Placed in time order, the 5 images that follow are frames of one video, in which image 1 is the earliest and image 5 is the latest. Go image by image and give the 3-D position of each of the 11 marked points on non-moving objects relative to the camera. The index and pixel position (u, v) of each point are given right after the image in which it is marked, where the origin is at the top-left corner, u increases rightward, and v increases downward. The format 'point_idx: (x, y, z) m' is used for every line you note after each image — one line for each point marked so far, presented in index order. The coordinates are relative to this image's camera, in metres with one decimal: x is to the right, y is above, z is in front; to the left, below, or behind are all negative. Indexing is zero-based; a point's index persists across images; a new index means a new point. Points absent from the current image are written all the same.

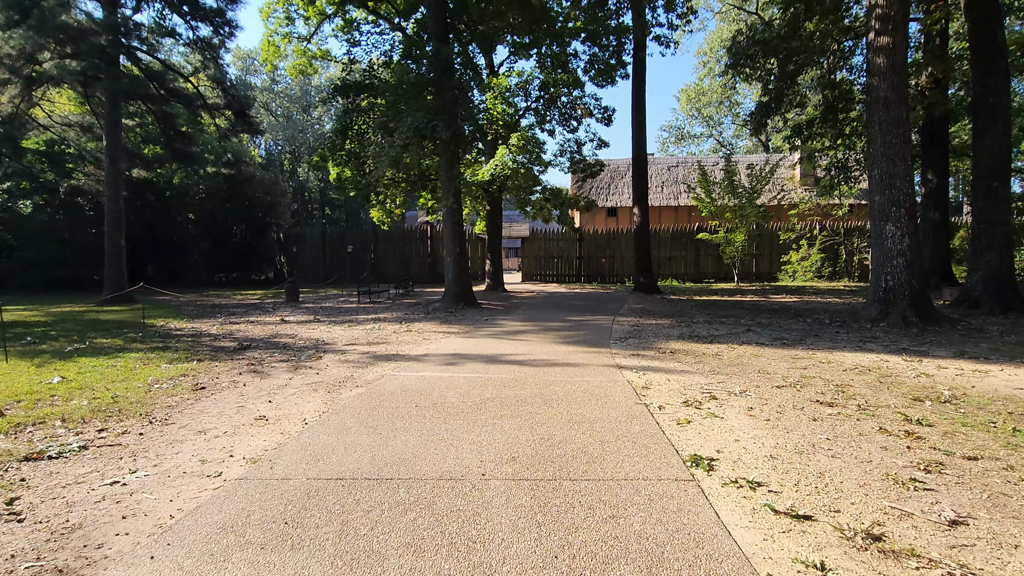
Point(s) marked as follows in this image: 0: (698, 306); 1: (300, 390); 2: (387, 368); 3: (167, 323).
0: (+4.9, -0.5, +15.0) m
1: (-2.3, -1.1, +5.9) m
2: (-1.6, -1.0, +7.1) m
3: (-7.6, -0.8, +12.3) m
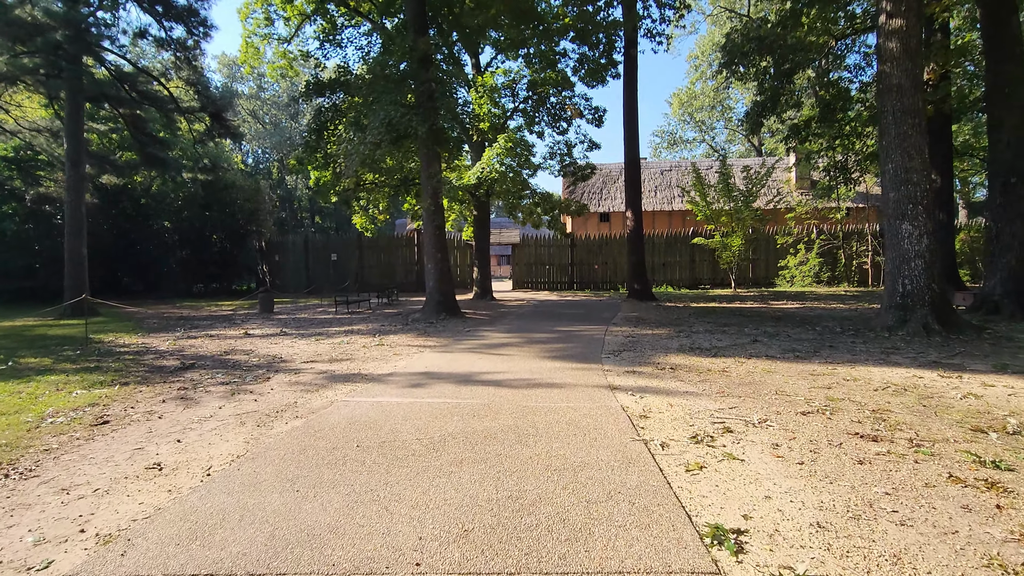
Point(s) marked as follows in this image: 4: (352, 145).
0: (+4.6, -0.7, +14.1) m
1: (-2.5, -1.2, +4.9) m
2: (-1.9, -1.1, +6.1) m
3: (-7.9, -1.0, +11.2) m
4: (-3.8, +3.3, +12.8) m
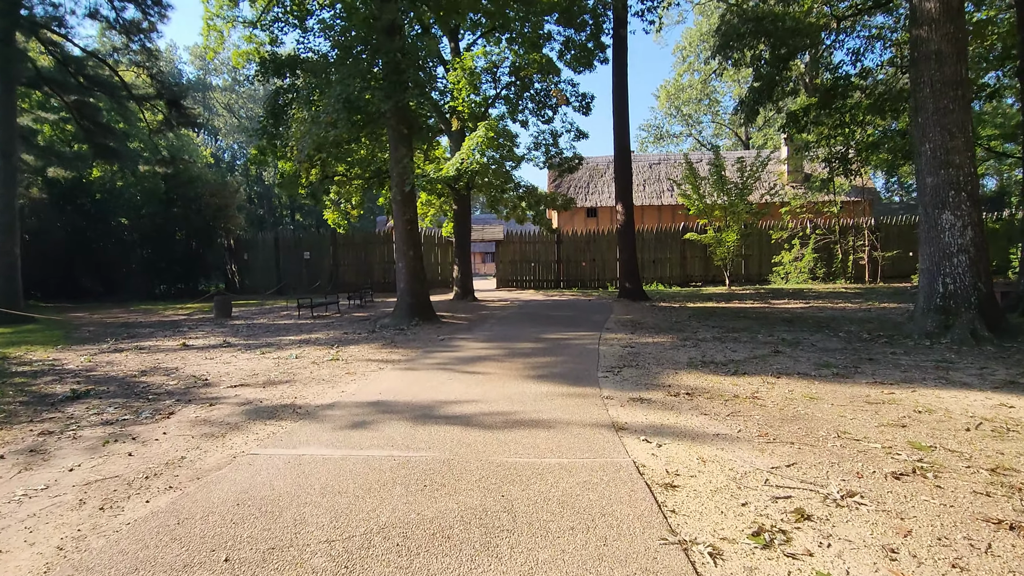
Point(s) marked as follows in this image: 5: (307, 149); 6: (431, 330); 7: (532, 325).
0: (+4.2, -0.7, +12.7) m
1: (-2.7, -1.3, +3.3) m
2: (-2.1, -1.2, +4.5) m
3: (-8.2, -1.1, +9.5) m
4: (-4.2, +3.3, +11.2) m
5: (-4.3, +2.9, +11.4) m
6: (-1.7, -0.9, +11.6) m
7: (+0.4, -0.8, +11.9) m
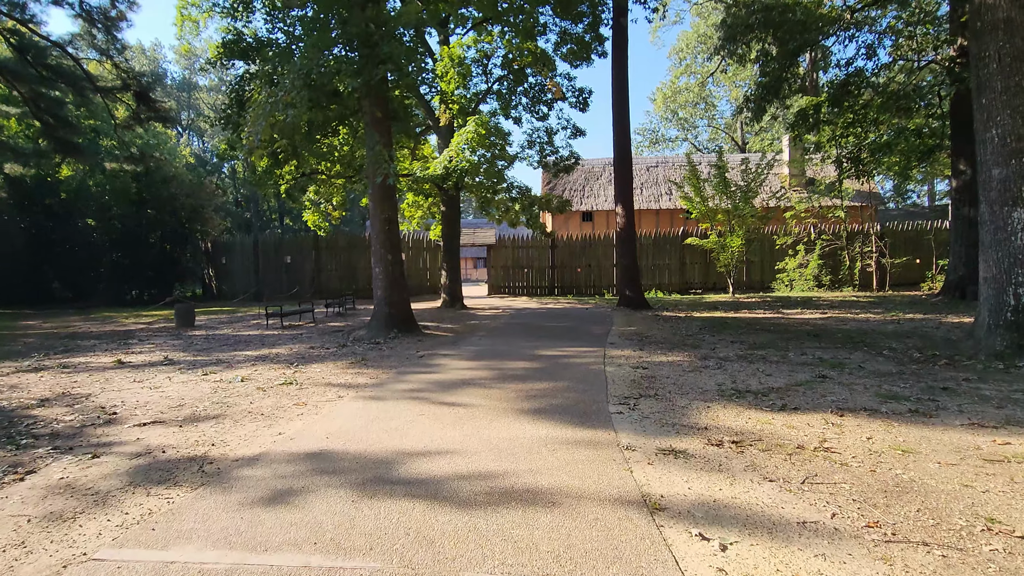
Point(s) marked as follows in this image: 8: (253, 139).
0: (+4.0, -0.9, +11.4) m
1: (-2.8, -1.3, +1.9) m
2: (-2.2, -1.3, +3.1) m
3: (-8.4, -1.2, +8.0) m
4: (-4.3, +3.1, +9.8) m
5: (-4.4, +2.8, +10.0) m
6: (-1.8, -1.0, +10.2) m
7: (+0.3, -1.0, +10.5) m
8: (-4.7, +2.7, +10.4) m
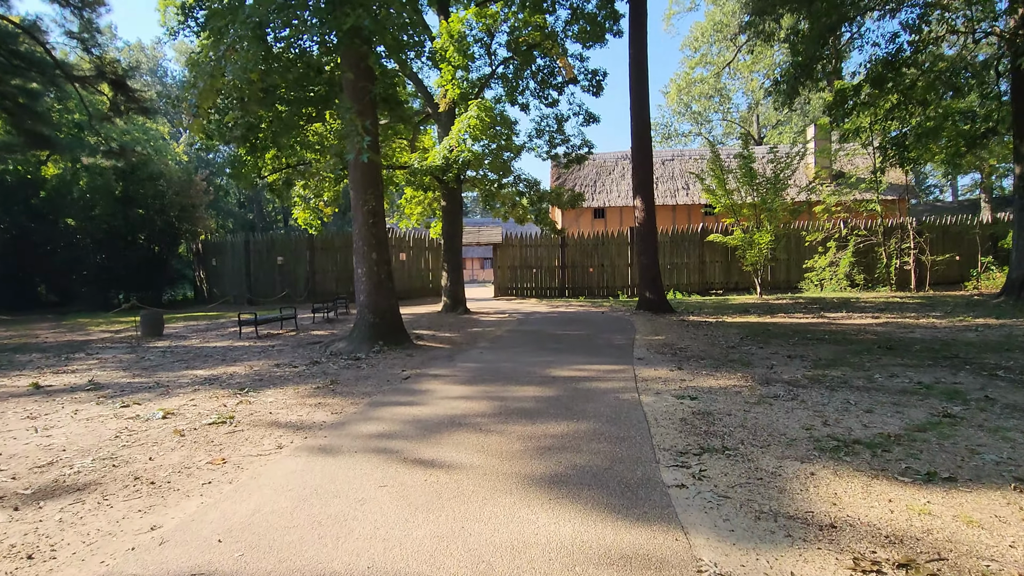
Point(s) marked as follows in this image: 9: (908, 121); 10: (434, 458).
0: (+4.1, -0.9, +9.5) m
1: (-2.8, -1.4, +0.2) m
2: (-2.2, -1.3, +1.4) m
3: (-8.3, -1.3, +6.3) m
4: (-4.2, +3.0, +8.1) m
5: (-4.3, +2.7, +8.3) m
6: (-1.7, -1.1, +8.5) m
7: (+0.4, -1.0, +8.8) m
8: (-4.7, +2.7, +8.7) m
9: (+12.8, +5.4, +18.1) m
10: (-0.6, -1.2, +4.2) m
